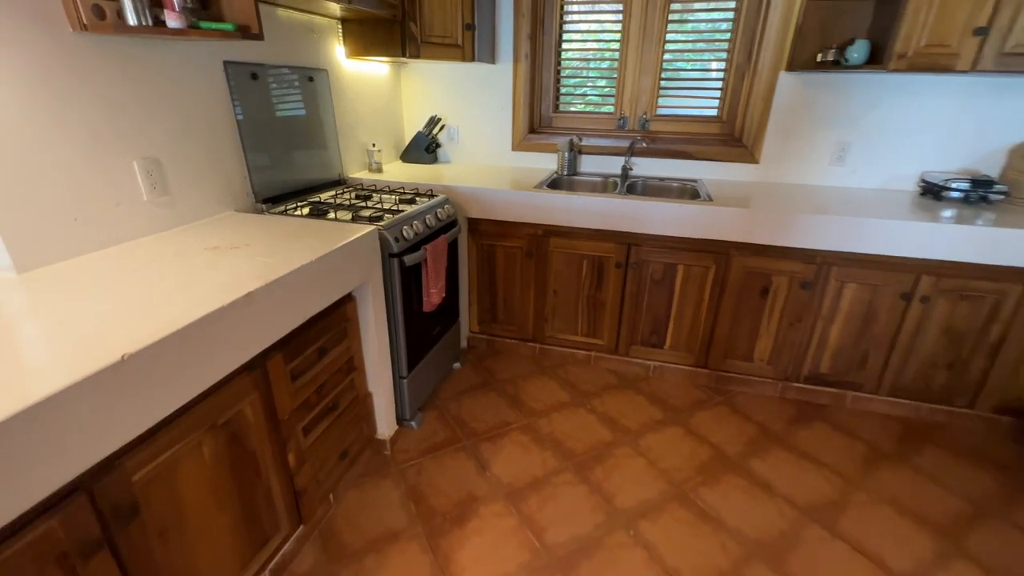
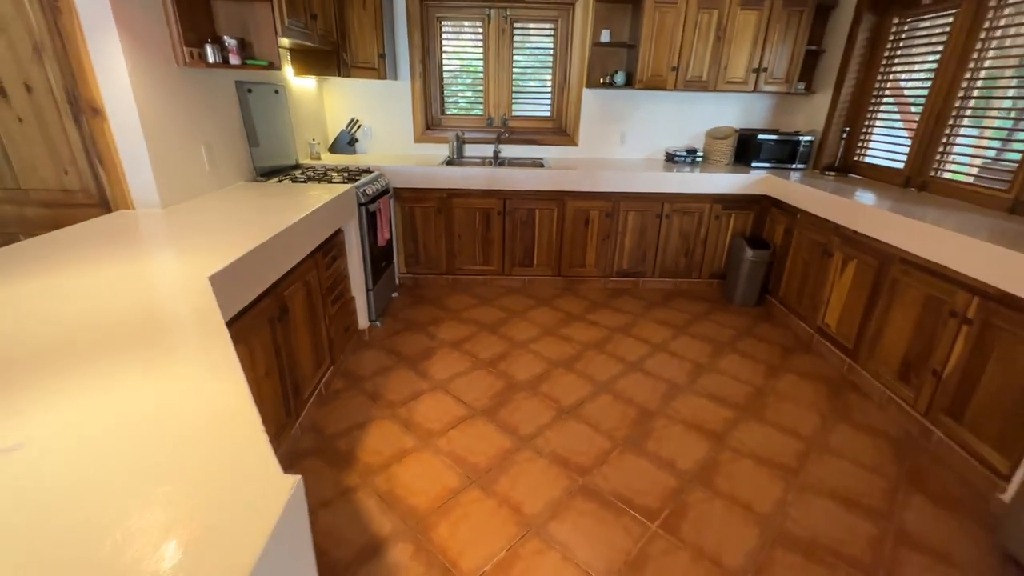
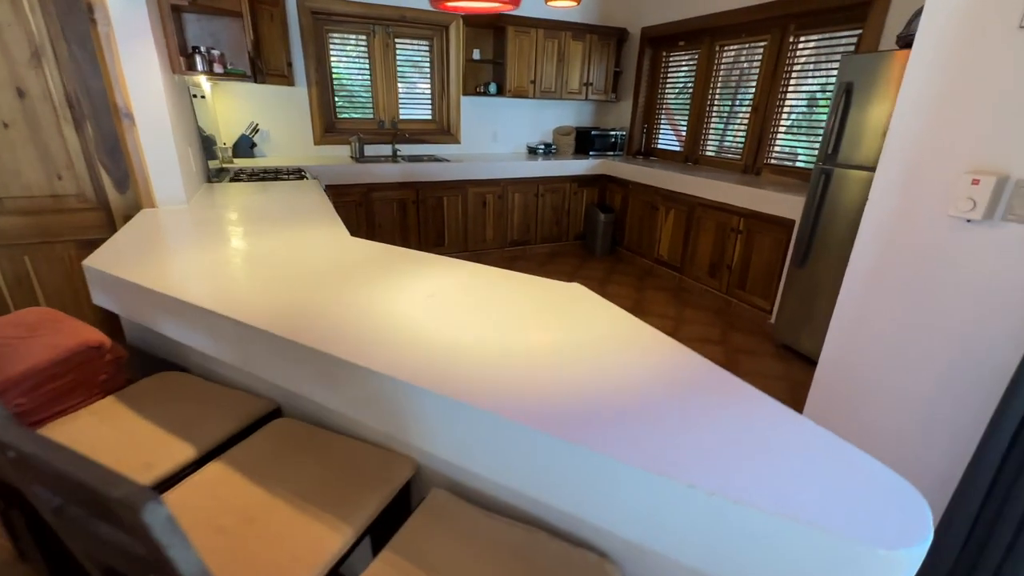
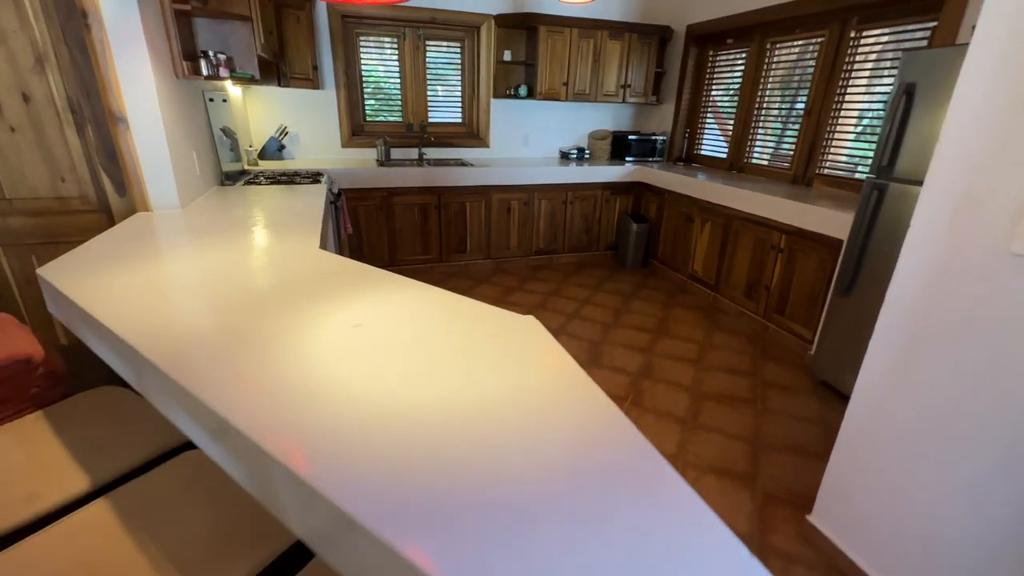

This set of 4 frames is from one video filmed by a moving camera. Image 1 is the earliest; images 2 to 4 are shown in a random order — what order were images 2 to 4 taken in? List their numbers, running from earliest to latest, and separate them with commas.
2, 4, 3
